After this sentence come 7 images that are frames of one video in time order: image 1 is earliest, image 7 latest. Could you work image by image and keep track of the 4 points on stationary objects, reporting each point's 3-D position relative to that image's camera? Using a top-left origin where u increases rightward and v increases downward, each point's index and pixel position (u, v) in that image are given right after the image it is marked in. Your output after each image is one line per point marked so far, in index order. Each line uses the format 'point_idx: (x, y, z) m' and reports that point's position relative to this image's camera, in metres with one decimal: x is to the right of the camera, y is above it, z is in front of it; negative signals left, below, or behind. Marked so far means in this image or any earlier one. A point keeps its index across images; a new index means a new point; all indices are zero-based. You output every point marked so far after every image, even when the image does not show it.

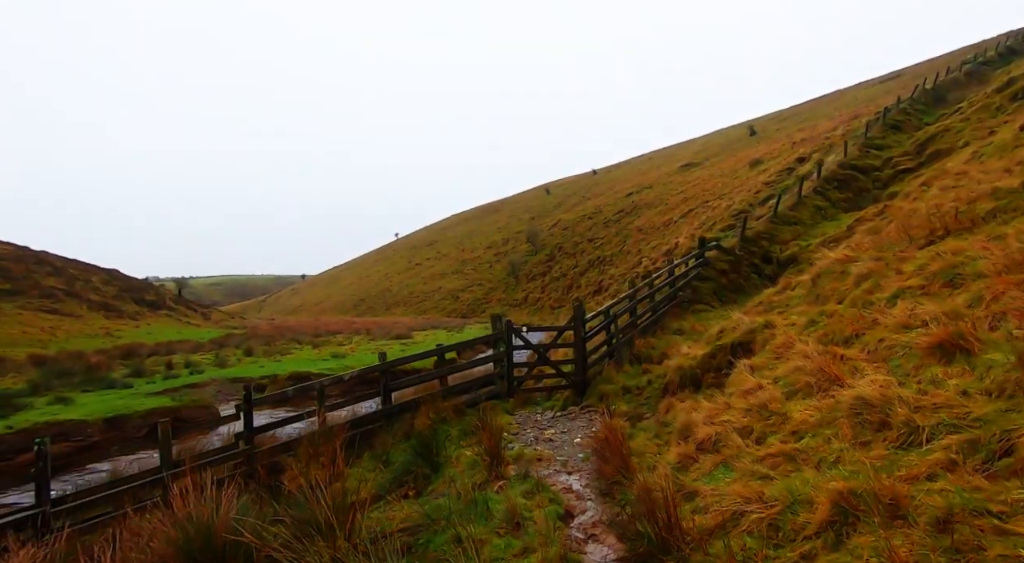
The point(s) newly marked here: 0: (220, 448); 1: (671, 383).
0: (-4.5, -2.6, +9.2) m
1: (+2.9, -1.9, +10.9) m
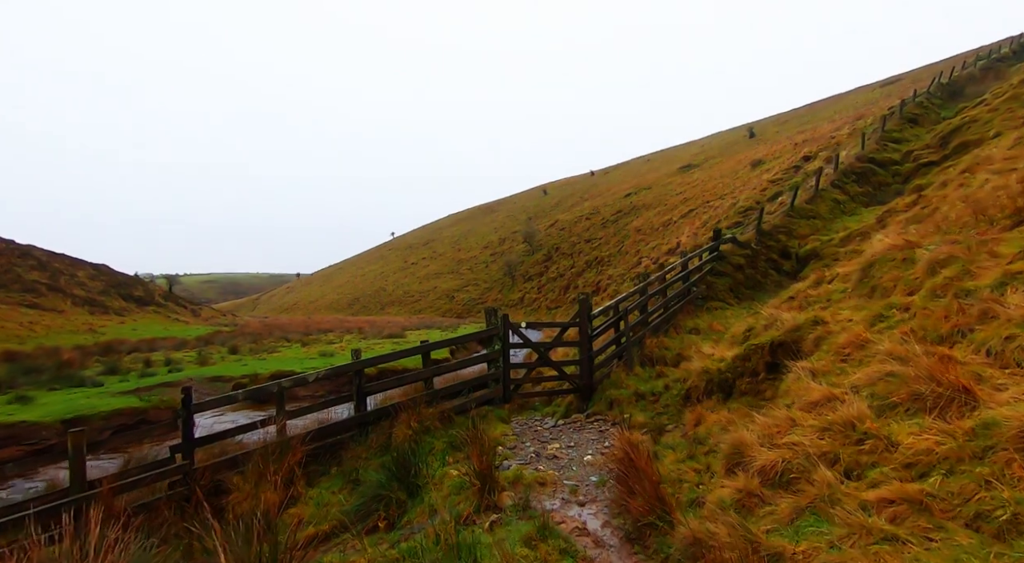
0: (-4.5, -2.3, +7.5) m
1: (+2.9, -1.7, +9.3) m
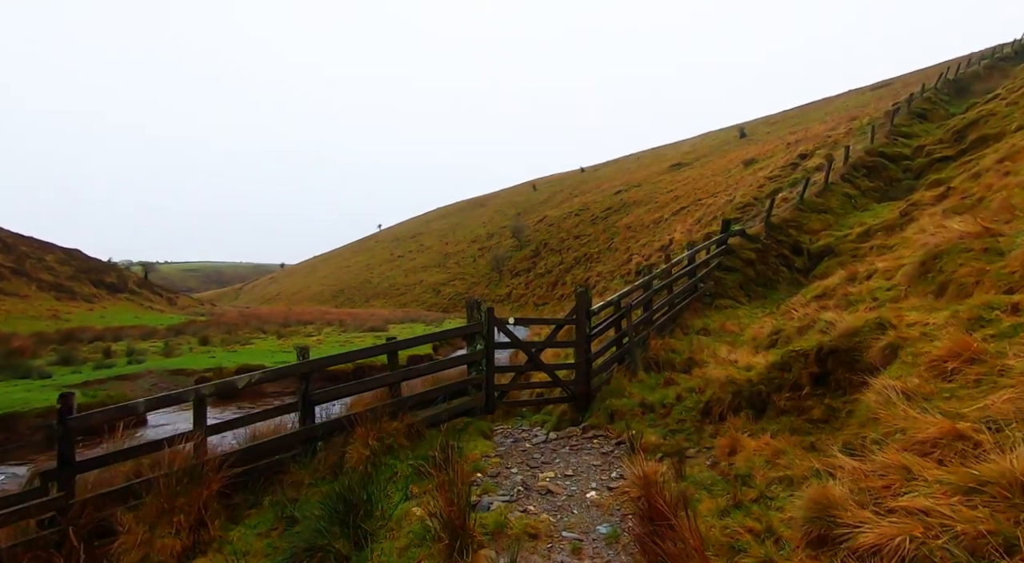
0: (-4.7, -2.0, +5.7) m
1: (+2.6, -1.6, +7.6) m
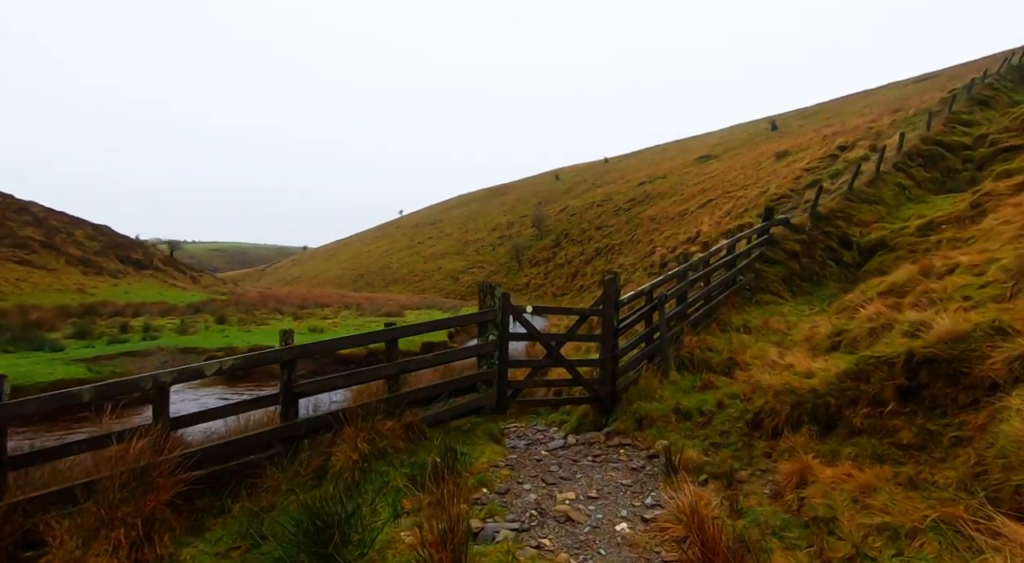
0: (-4.6, -1.7, +4.7) m
1: (+2.8, -1.5, +6.4) m
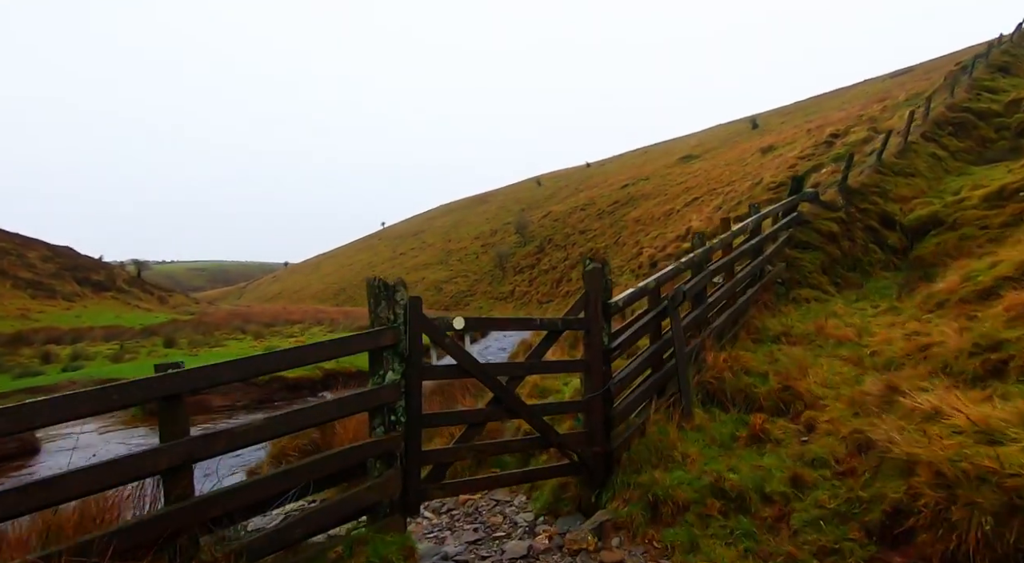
0: (-5.2, -1.8, +1.1) m
1: (+2.2, -1.3, +2.9) m
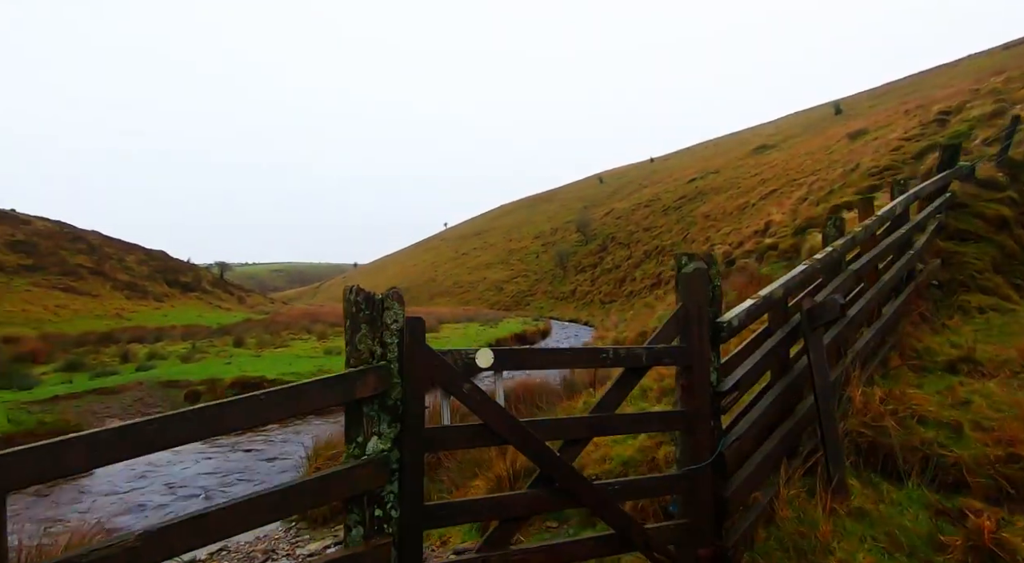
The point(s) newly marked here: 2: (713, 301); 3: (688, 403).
0: (-5.3, -1.9, -0.3) m
1: (+2.3, -1.4, +0.7) m
2: (+1.3, -0.1, +3.8) m
3: (+1.1, -0.8, +3.7) m
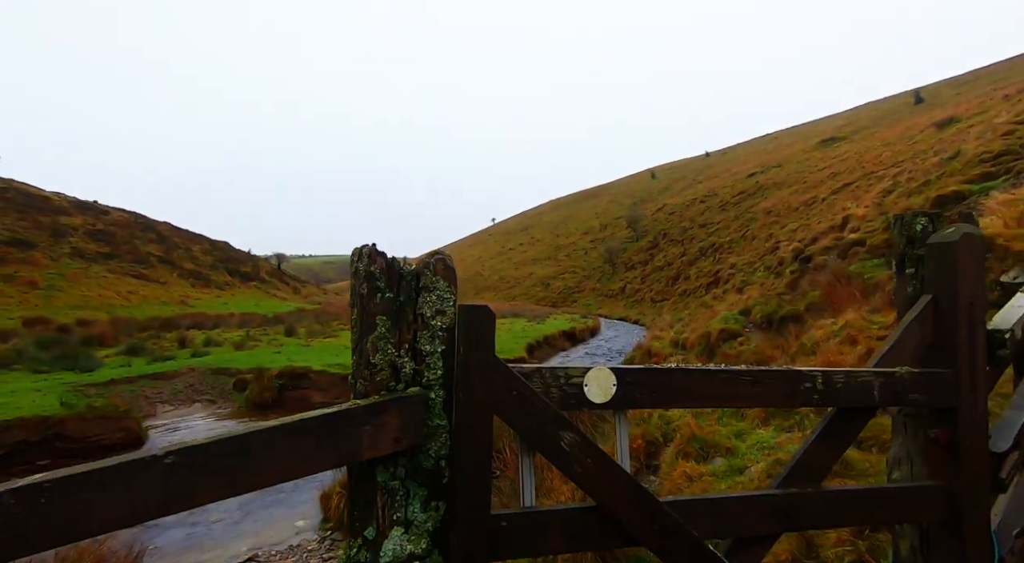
0: (-5.2, -1.7, -1.3) m
1: (+2.4, -1.3, -1.0) m
2: (+1.8, -0.1, +2.2) m
3: (+1.5, -0.7, +2.1) m
